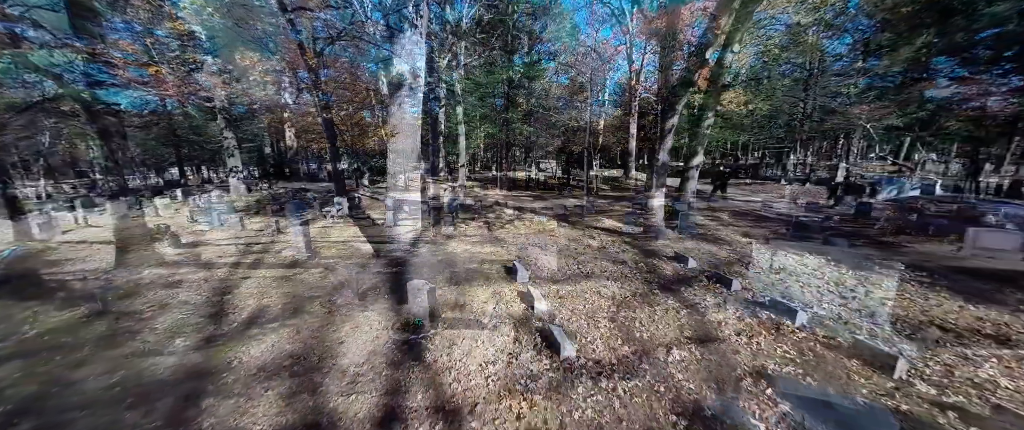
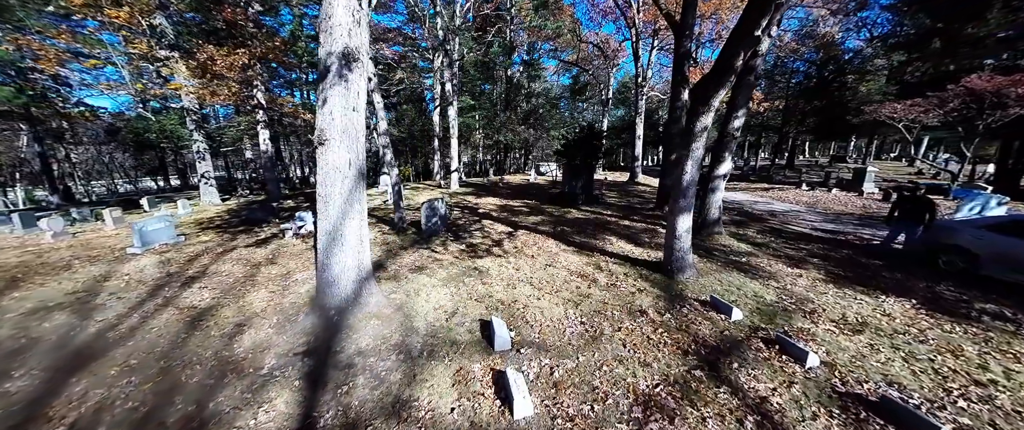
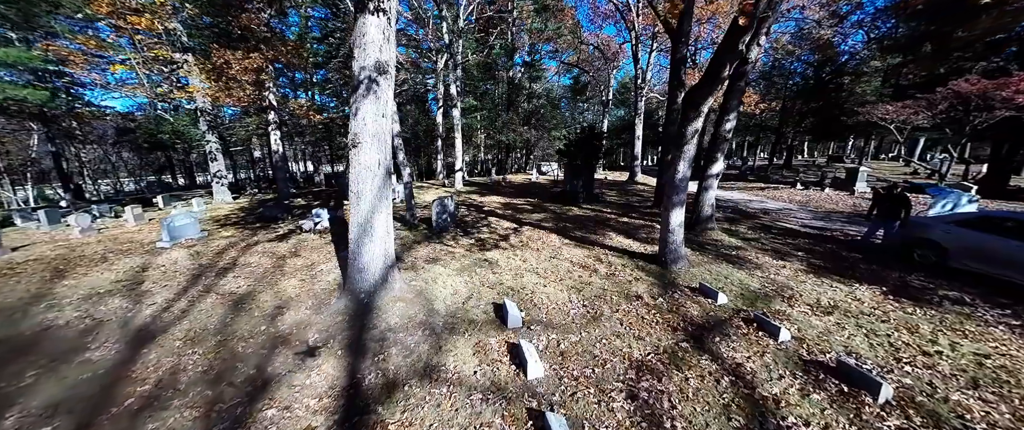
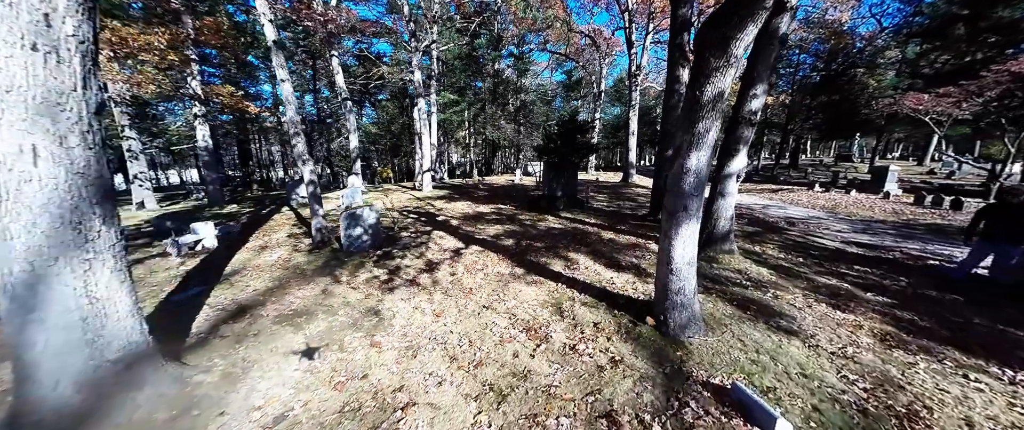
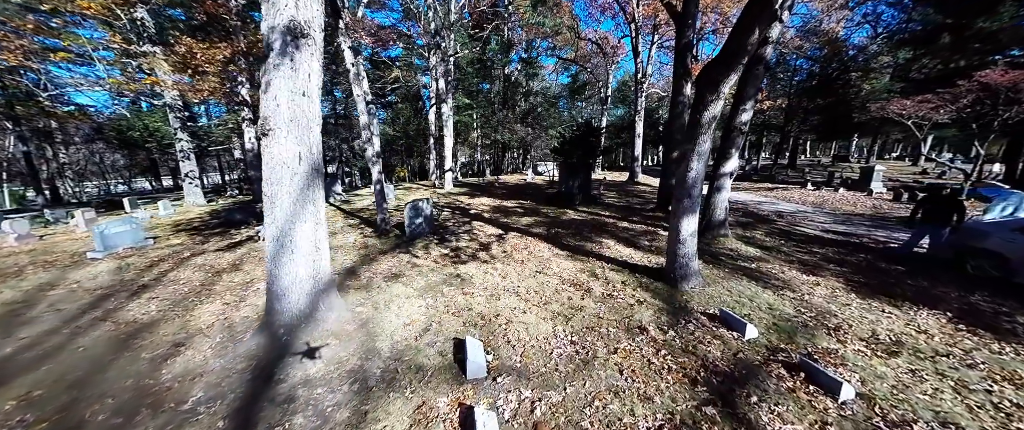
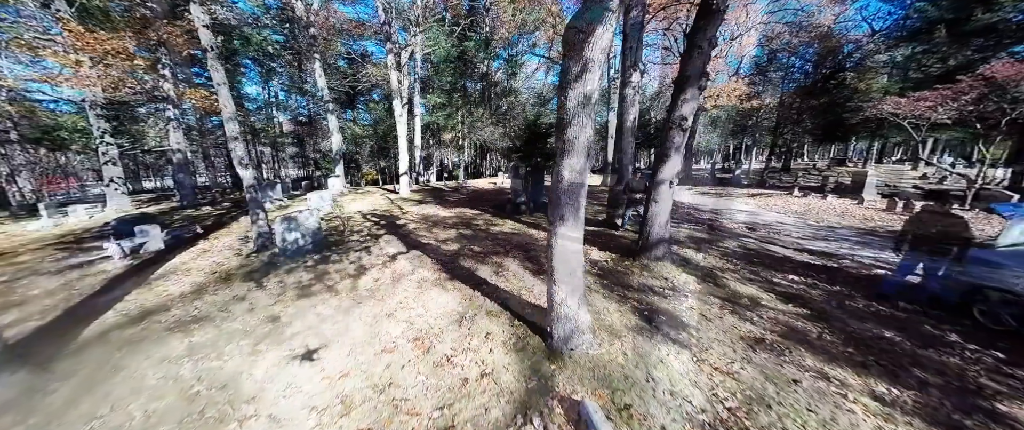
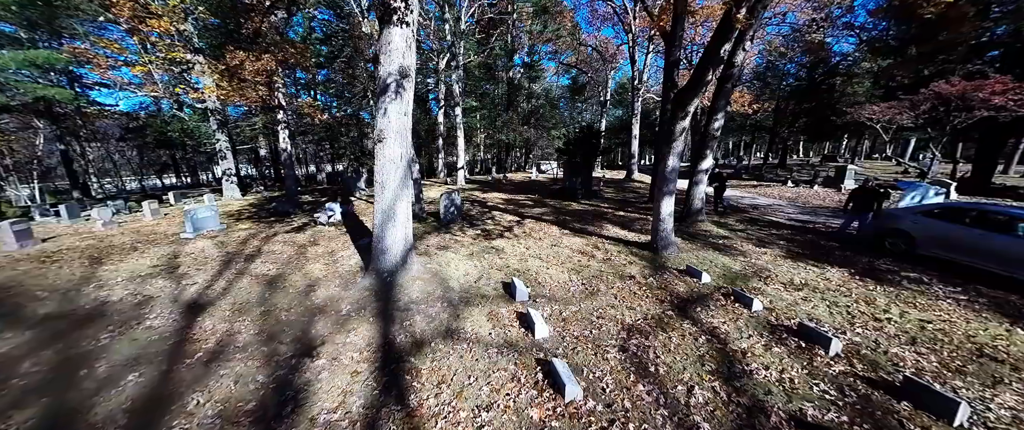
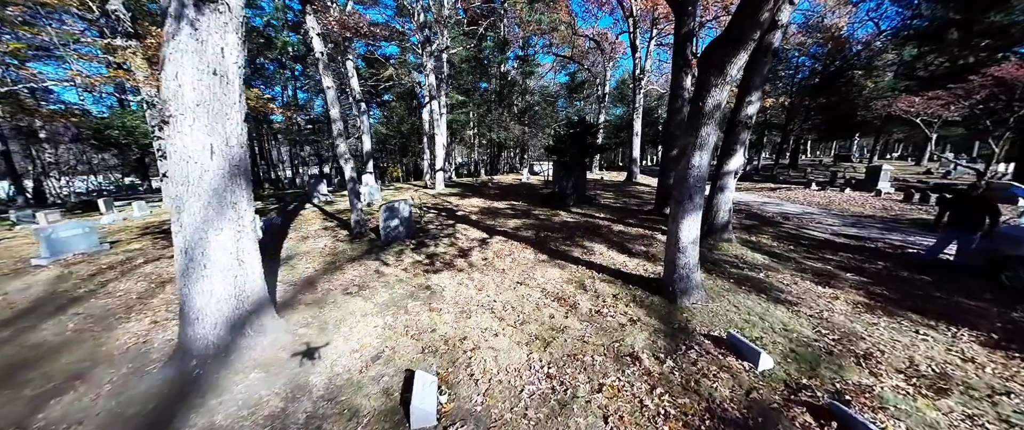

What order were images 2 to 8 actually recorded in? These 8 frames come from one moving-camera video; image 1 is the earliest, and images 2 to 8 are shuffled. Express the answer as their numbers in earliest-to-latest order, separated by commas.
7, 3, 2, 5, 8, 4, 6
